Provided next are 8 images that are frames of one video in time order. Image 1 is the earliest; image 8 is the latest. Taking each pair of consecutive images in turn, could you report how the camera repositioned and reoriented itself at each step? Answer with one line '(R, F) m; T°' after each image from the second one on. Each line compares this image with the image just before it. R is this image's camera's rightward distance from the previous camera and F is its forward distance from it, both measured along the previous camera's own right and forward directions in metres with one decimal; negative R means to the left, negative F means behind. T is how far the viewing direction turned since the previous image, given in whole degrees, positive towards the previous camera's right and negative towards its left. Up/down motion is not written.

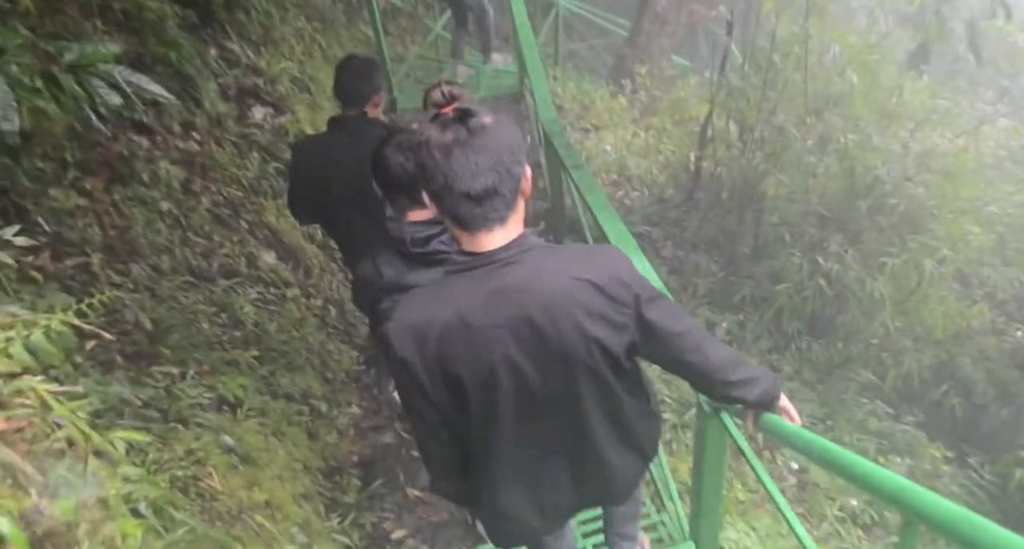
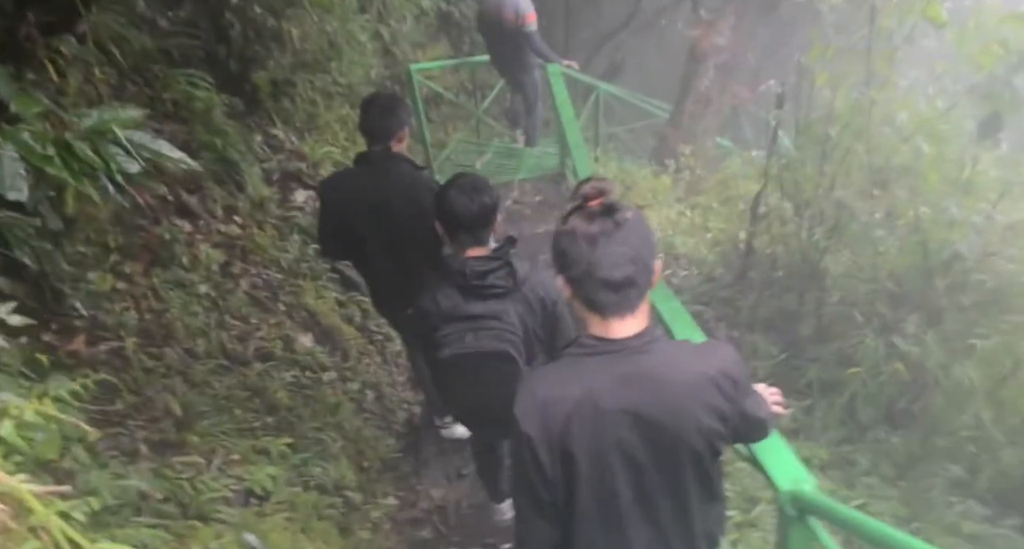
(0.0, +0.2) m; -3°
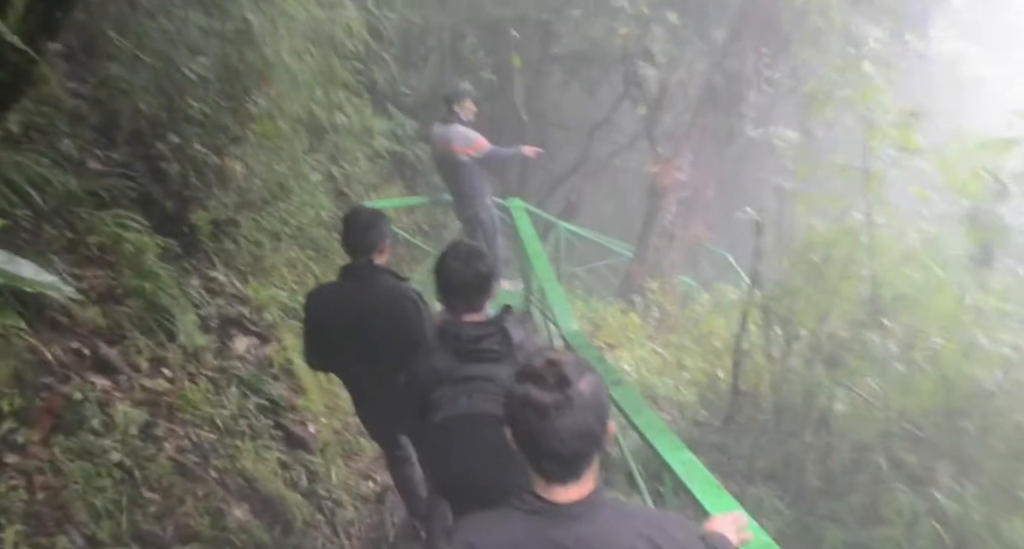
(-0.1, +0.4) m; +4°
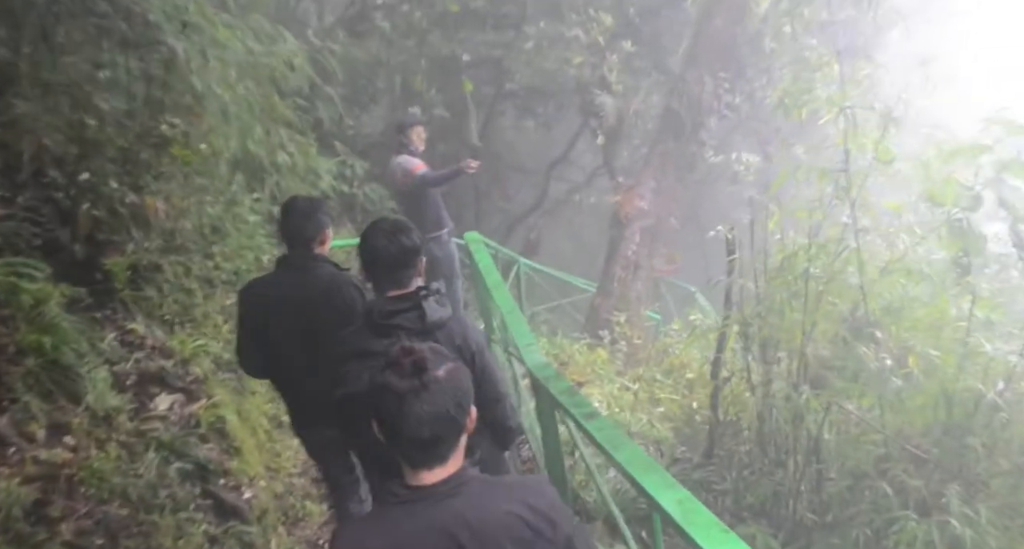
(+0.1, +0.4) m; +3°
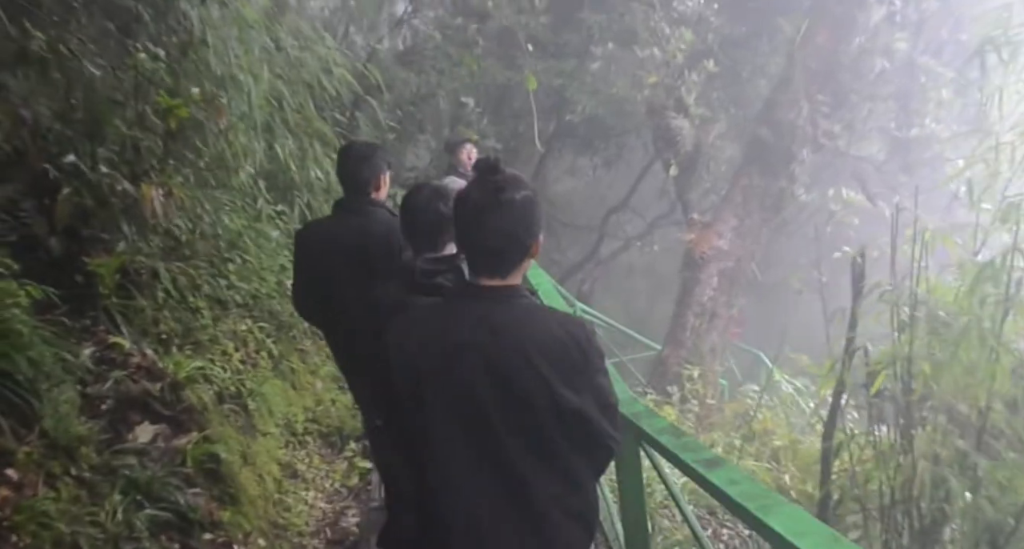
(-0.1, +0.8) m; -3°
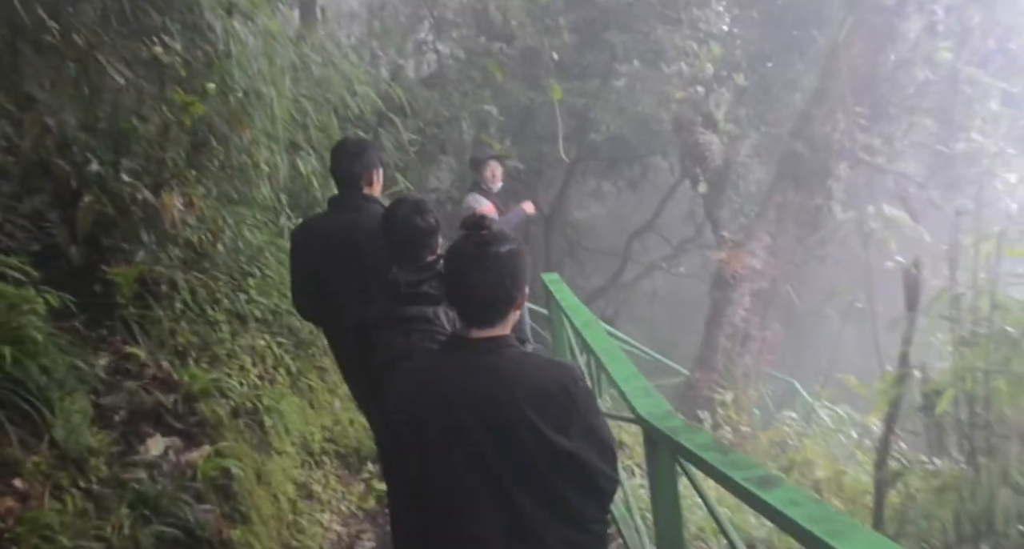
(0.0, +0.1) m; -2°
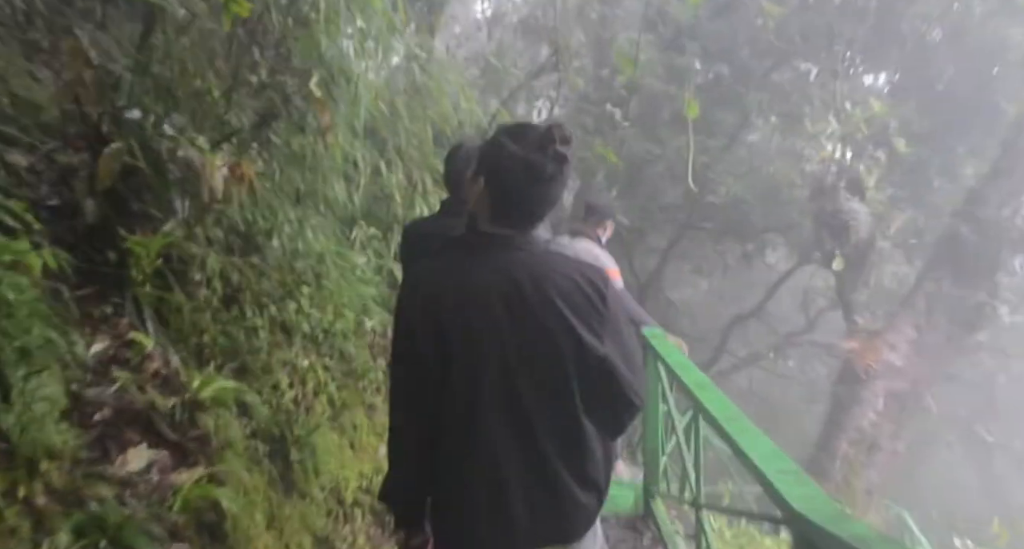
(-0.1, +0.7) m; -6°
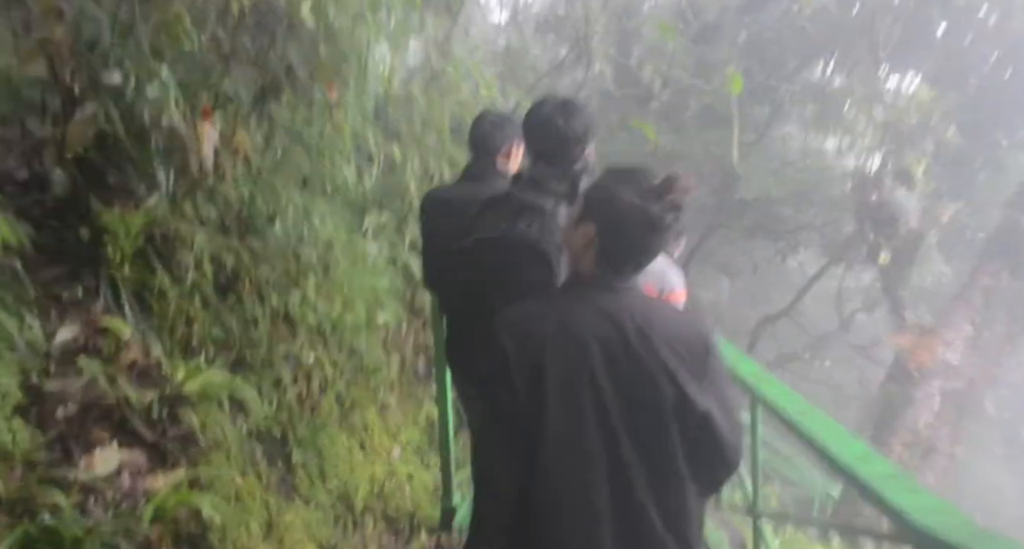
(0.0, +0.3) m; -2°
